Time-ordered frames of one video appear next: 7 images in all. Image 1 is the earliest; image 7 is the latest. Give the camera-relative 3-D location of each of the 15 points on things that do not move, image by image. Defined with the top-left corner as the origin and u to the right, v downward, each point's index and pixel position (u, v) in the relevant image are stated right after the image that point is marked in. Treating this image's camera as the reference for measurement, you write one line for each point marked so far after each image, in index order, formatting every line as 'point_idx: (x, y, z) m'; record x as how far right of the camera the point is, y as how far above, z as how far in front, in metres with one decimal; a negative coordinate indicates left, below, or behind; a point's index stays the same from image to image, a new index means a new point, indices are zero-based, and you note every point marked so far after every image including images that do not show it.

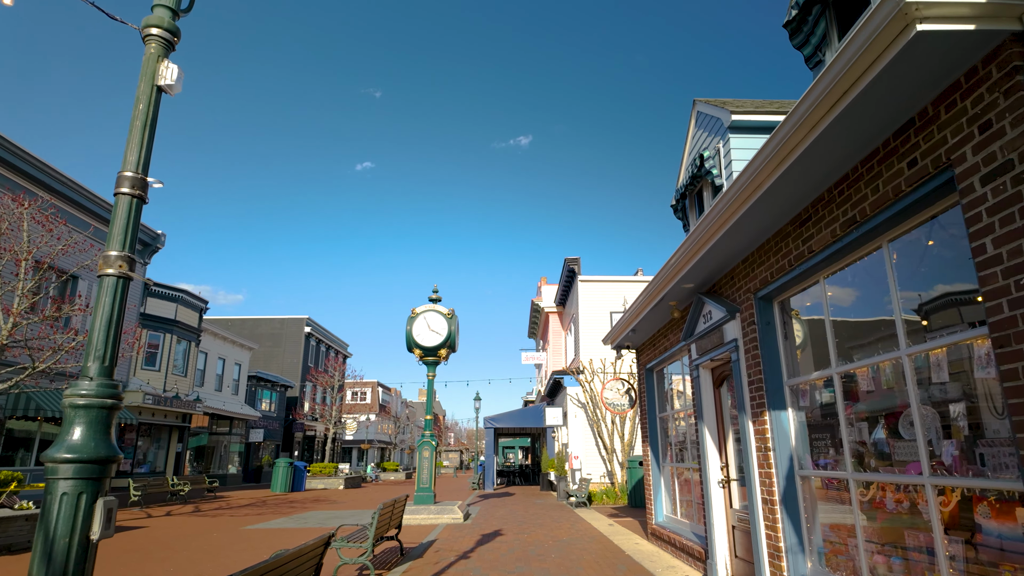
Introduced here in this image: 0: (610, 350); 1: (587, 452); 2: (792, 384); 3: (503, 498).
0: (+3.1, -2.0, +18.4) m
1: (+2.3, -5.0, +17.6) m
2: (+2.2, -0.8, +4.7) m
3: (-0.3, -6.6, +18.3) m
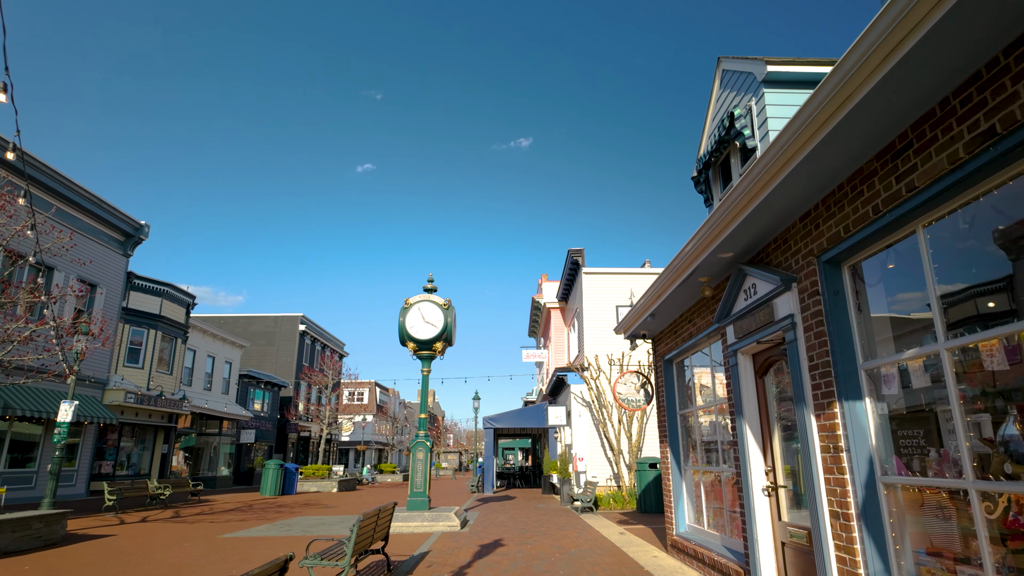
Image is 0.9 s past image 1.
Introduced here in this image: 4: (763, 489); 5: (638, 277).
0: (+3.1, -1.8, +17.4) m
1: (+2.3, -4.7, +16.6) m
2: (+2.3, -0.5, +3.7) m
3: (-0.3, -6.4, +17.3) m
4: (+2.2, -1.7, +5.0) m
5: (+4.0, +0.3, +18.2) m
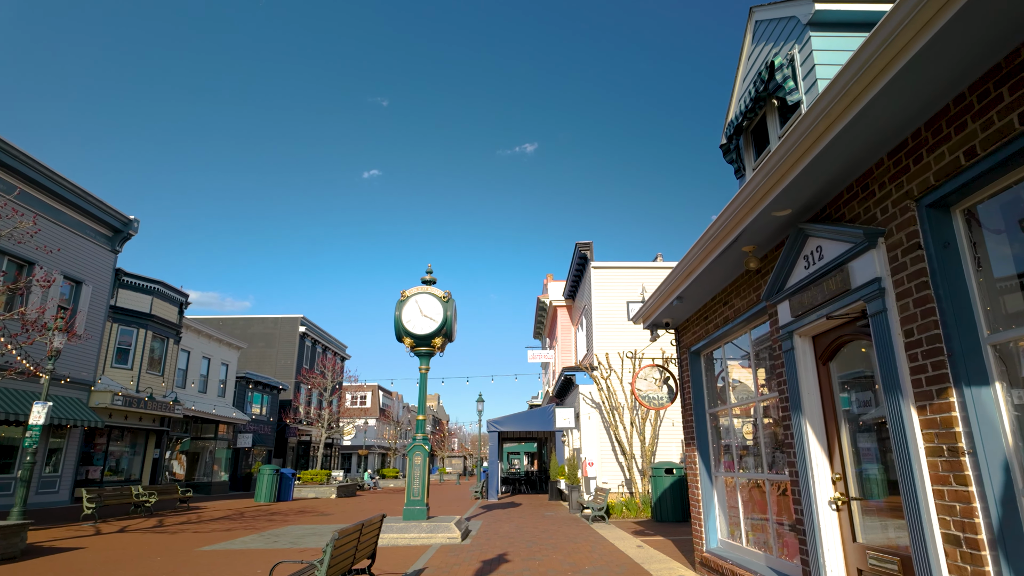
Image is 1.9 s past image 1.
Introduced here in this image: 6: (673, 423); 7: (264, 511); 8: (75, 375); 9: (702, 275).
0: (+3.3, -1.6, +16.4) m
1: (+2.4, -4.6, +15.6) m
2: (+2.3, -0.3, +2.8) m
3: (-0.1, -6.3, +16.3) m
4: (+2.2, -1.5, +4.0) m
5: (+4.1, +0.5, +17.2) m
6: (+4.4, -3.7, +15.8) m
7: (-7.6, -6.8, +17.7) m
8: (-13.1, -2.6, +17.4) m
9: (+1.8, +0.1, +5.6) m
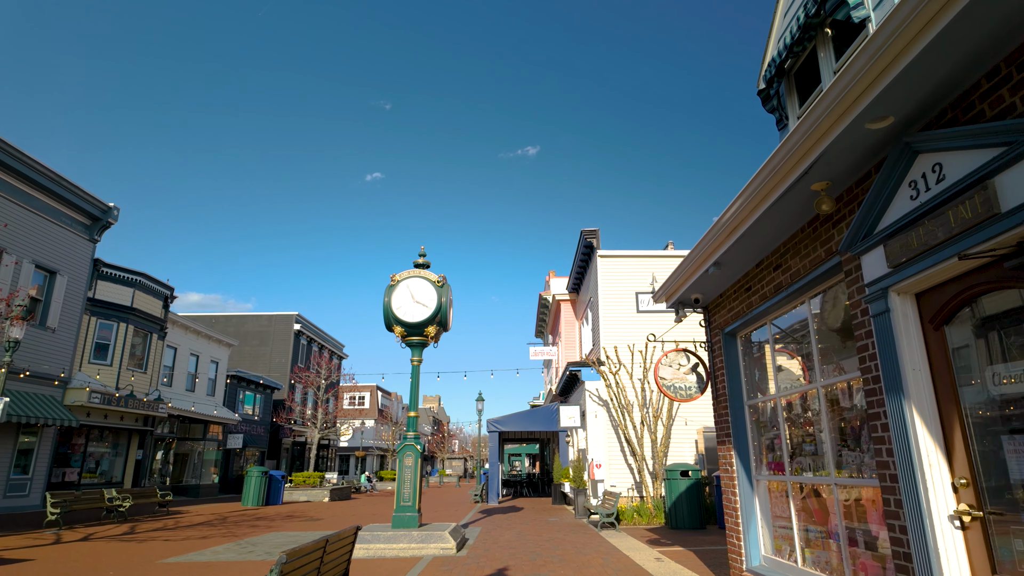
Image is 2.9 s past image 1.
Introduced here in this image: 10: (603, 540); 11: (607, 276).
0: (+3.3, -1.3, +15.3) m
1: (+2.5, -4.3, +14.5) m
2: (+2.3, +0.1, +1.7) m
3: (-0.1, -6.0, +15.2) m
4: (+2.2, -1.2, +2.9) m
5: (+4.1, +0.8, +16.1) m
6: (+4.4, -3.4, +14.7) m
7: (-7.5, -6.6, +16.6) m
8: (-13.1, -2.3, +16.4) m
9: (+1.8, +0.5, +4.5) m
10: (+1.7, -4.7, +10.9) m
11: (+2.6, +0.3, +16.0) m
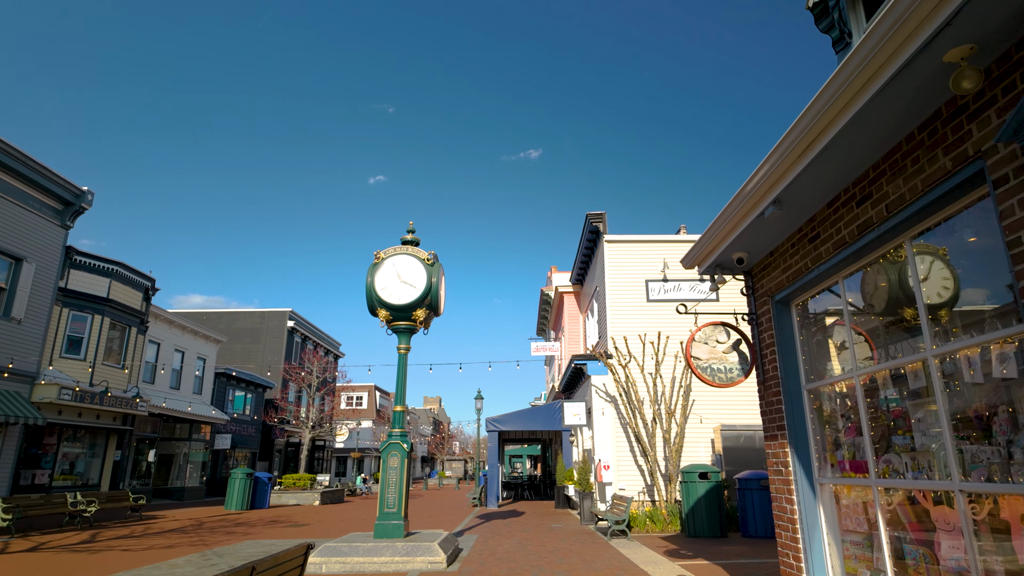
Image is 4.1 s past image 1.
0: (+3.3, -1.0, +14.1) m
1: (+2.5, -3.9, +13.3) m
2: (+2.3, +0.5, +0.5) m
3: (-0.1, -5.6, +14.0) m
4: (+2.2, -0.8, +1.7) m
5: (+4.1, +1.1, +14.9) m
6: (+4.4, -3.1, +13.4) m
7: (-7.5, -6.2, +15.4) m
8: (-13.1, -2.0, +15.2) m
9: (+1.8, +0.8, +3.3) m
10: (+1.7, -4.4, +9.7) m
11: (+2.6, +0.7, +14.8) m
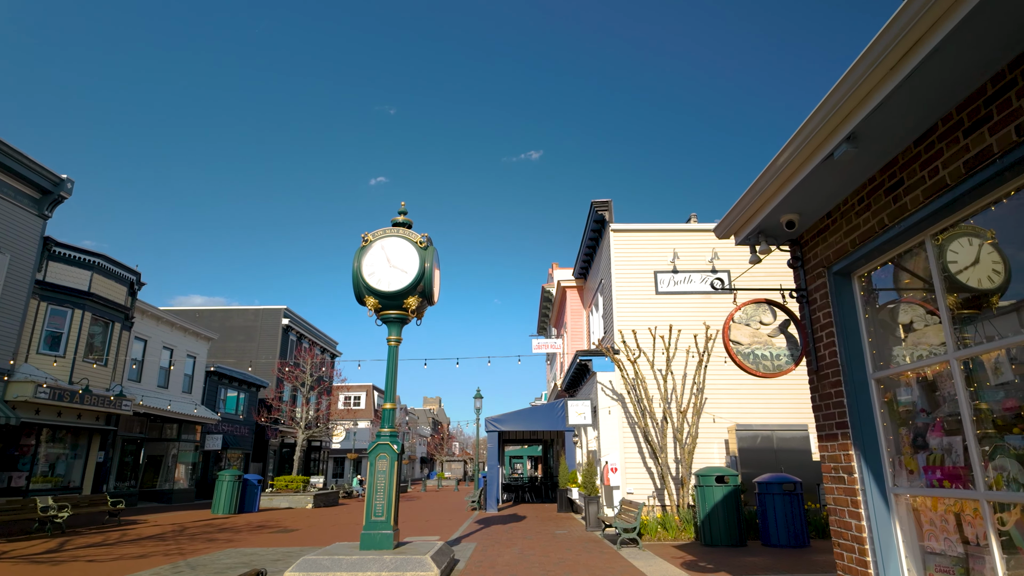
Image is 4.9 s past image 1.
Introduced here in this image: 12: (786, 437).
0: (+3.3, -0.8, +13.3) m
1: (+2.5, -3.7, +12.5) m
2: (+2.3, +0.7, -0.4) m
3: (-0.1, -5.4, +13.2) m
4: (+2.2, -0.6, +0.9) m
5: (+4.1, +1.3, +14.1) m
6: (+4.4, -2.8, +12.6) m
7: (-7.5, -6.0, +14.6) m
8: (-13.1, -1.8, +14.3) m
9: (+1.8, +1.1, +2.4) m
10: (+1.7, -4.2, +8.9) m
11: (+2.6, +0.9, +14.0) m
12: (+5.7, -3.1, +12.1) m
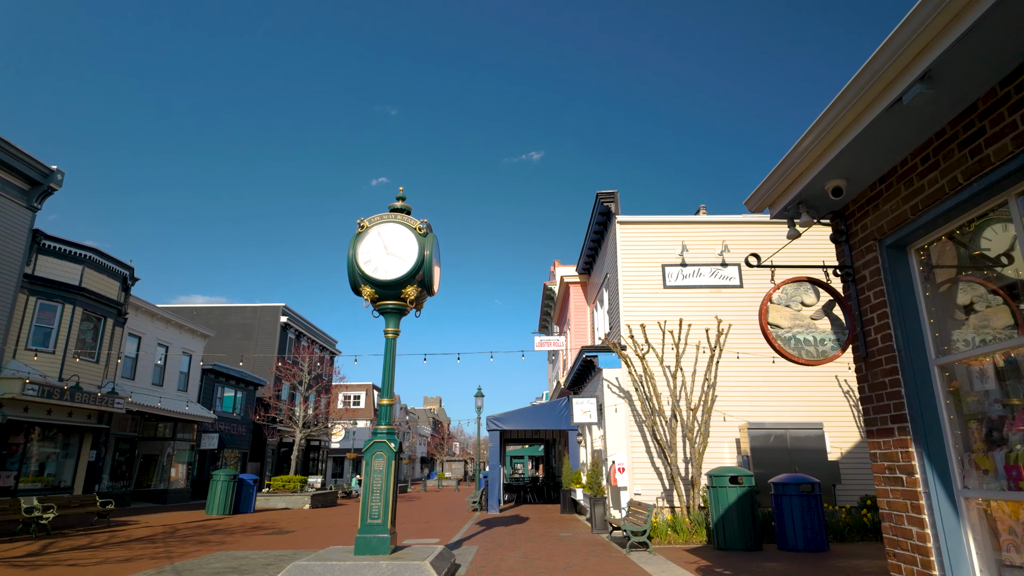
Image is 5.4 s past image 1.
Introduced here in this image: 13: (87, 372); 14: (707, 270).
0: (+3.4, -0.6, +12.8) m
1: (+2.5, -3.6, +12.0) m
2: (+2.4, +0.8, -0.9) m
3: (0.0, -5.3, +12.7) m
4: (+2.3, -0.4, +0.4) m
5: (+4.2, +1.5, +13.6) m
6: (+4.5, -2.7, +12.1) m
7: (-7.5, -5.9, +14.1) m
8: (-13.0, -1.6, +13.9) m
9: (+1.9, +1.2, +2.0) m
10: (+1.8, -4.0, +8.4) m
11: (+2.7, +1.0, +13.5) m
12: (+5.8, -3.0, +11.6) m
13: (-13.1, -2.6, +18.0) m
14: (+4.4, +0.4, +13.1) m
